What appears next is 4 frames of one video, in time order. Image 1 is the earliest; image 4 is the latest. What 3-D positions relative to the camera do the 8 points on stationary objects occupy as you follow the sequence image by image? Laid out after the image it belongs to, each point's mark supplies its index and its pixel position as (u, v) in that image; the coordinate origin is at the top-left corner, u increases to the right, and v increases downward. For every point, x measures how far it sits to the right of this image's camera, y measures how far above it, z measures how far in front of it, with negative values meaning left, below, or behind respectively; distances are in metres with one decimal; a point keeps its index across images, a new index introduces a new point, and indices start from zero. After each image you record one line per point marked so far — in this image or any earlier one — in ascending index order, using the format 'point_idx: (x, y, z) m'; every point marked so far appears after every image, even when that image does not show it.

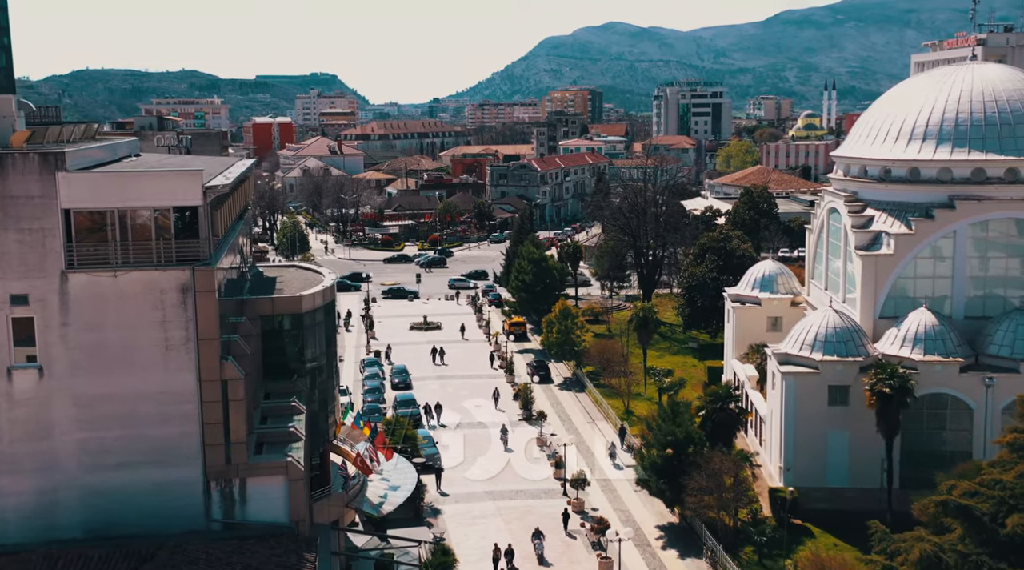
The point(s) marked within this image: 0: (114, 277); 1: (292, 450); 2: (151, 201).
0: (-6.6, +0.1, +17.7) m
1: (-4.0, -3.0, +19.5) m
2: (-6.1, +1.4, +18.0) m
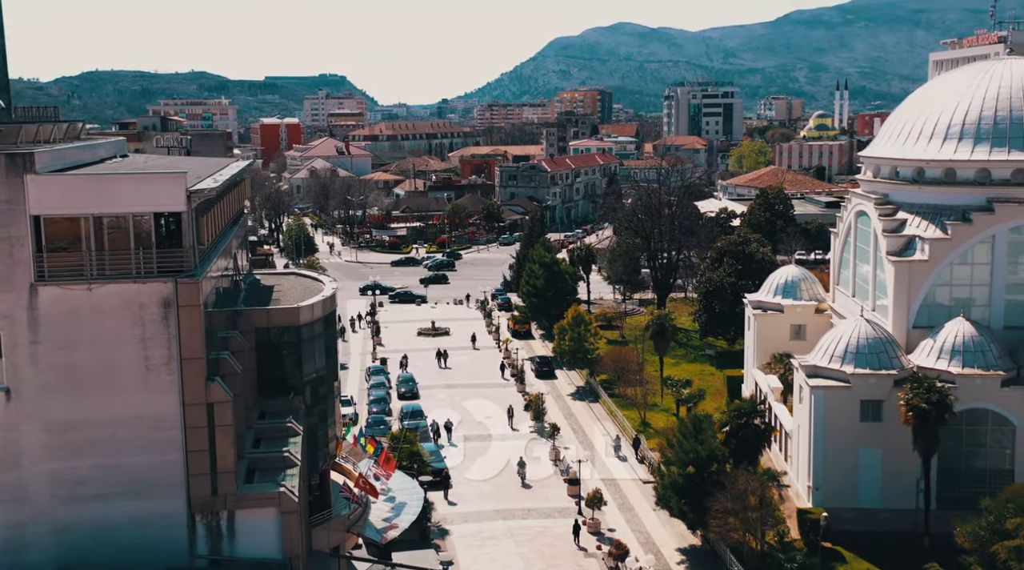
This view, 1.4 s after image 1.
0: (-6.4, -0.1, +16.1) m
1: (-3.8, -3.2, +17.9) m
2: (-5.9, +1.2, +16.4) m
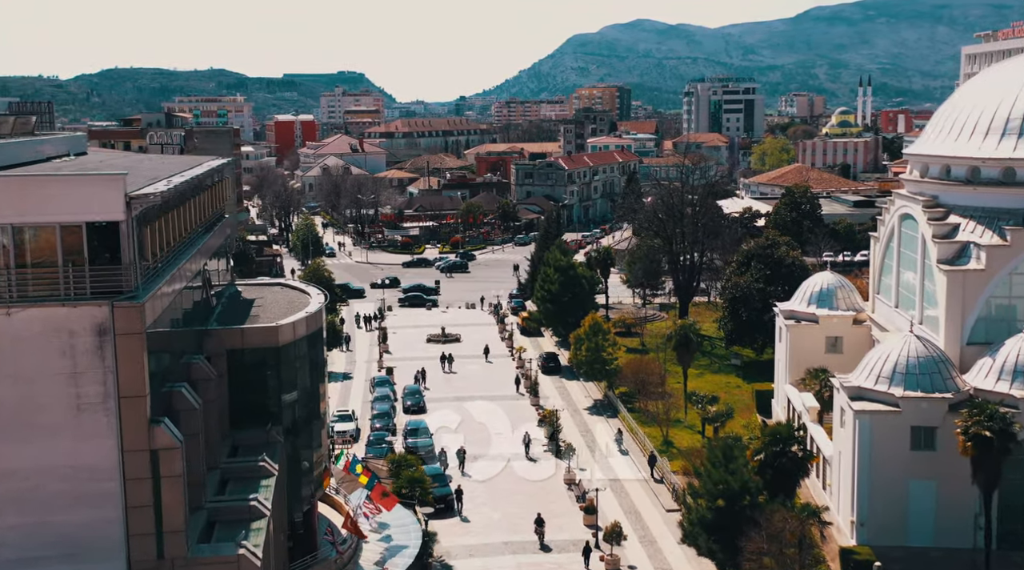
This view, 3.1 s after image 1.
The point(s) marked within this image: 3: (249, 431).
0: (-6.4, -0.4, +13.6) m
1: (-3.7, -3.5, +15.3) m
2: (-5.8, +0.9, +13.8) m
3: (-4.7, -2.6, +19.4) m
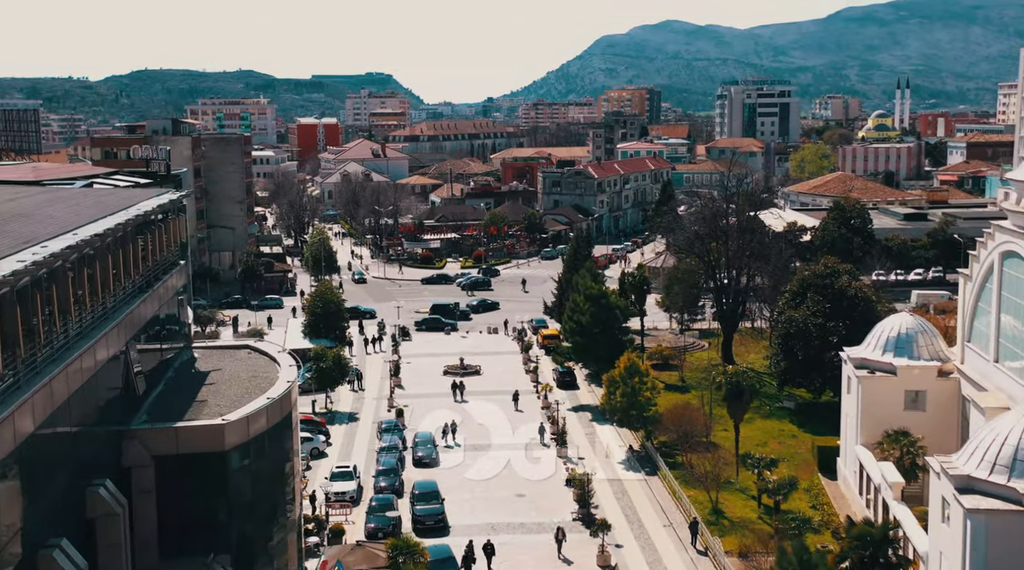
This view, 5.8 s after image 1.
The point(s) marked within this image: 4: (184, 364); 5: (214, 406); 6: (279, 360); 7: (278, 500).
0: (-6.2, -1.5, +8.9) m
1: (-3.5, -4.7, +10.5) m
2: (-5.7, -0.2, +9.2) m
3: (-4.4, -3.8, +14.7) m
4: (-5.6, -1.3, +18.2) m
5: (-4.4, -1.8, +15.5) m
6: (-4.0, -1.3, +18.3) m
7: (-3.5, -3.4, +16.1) m
